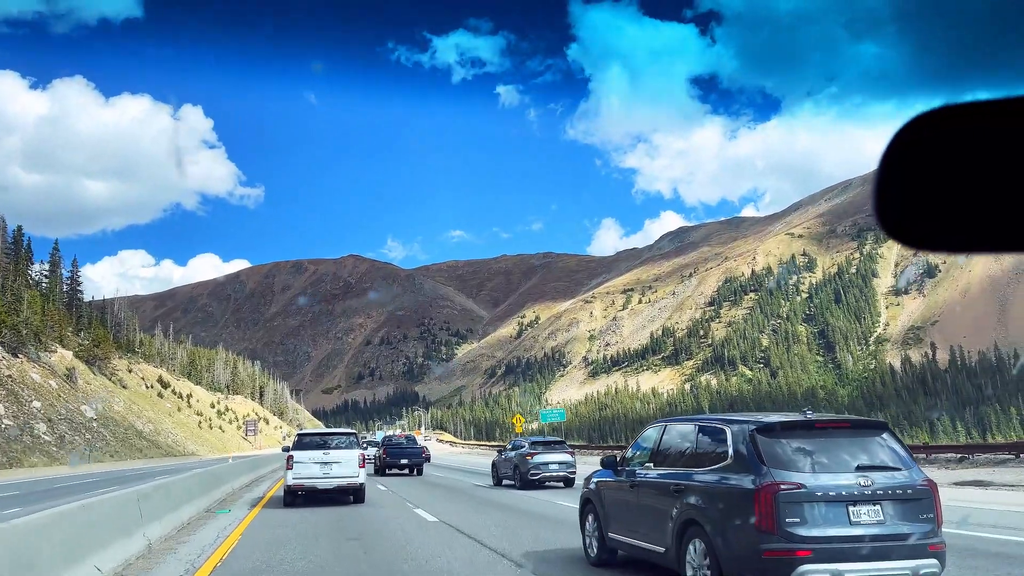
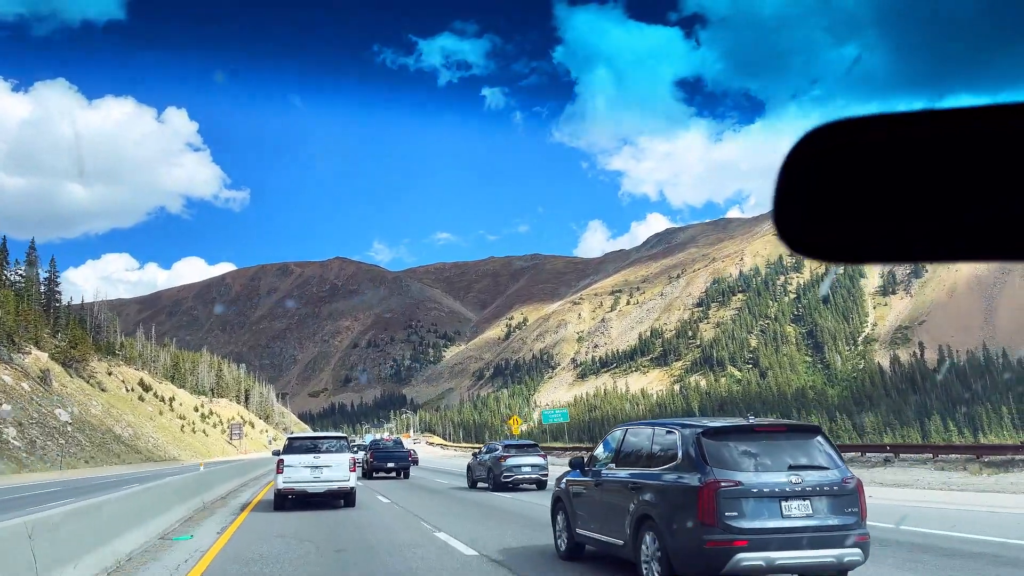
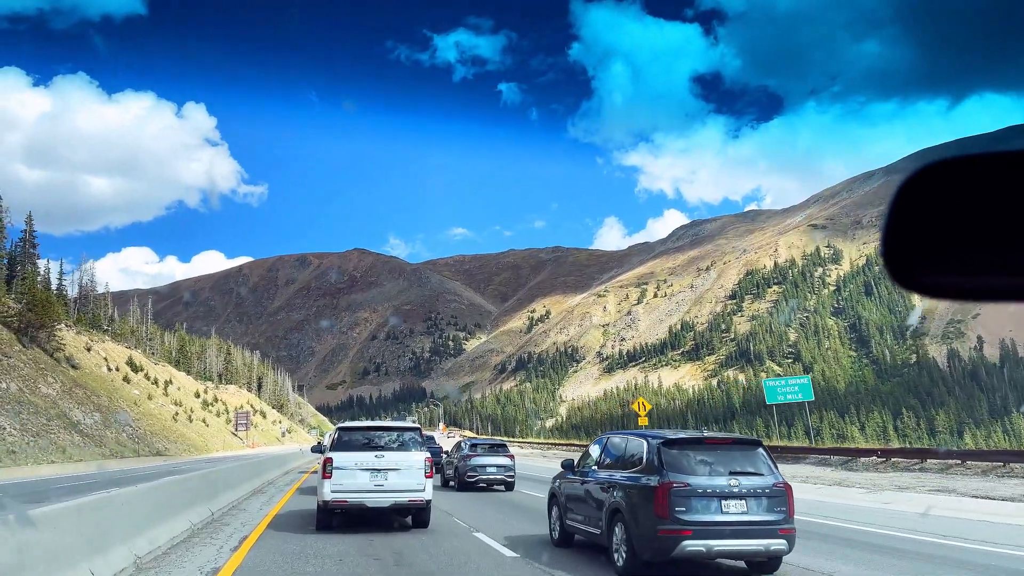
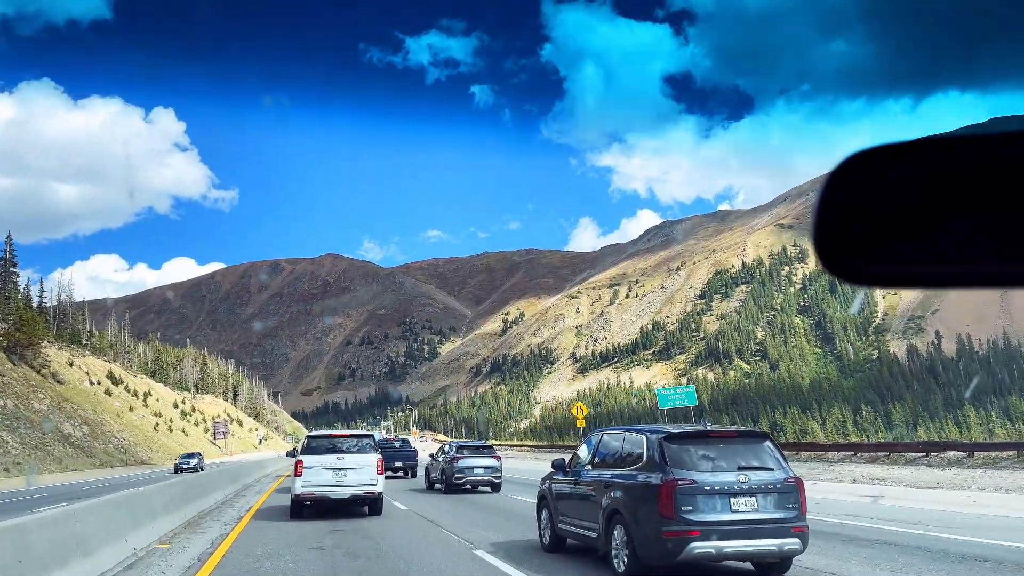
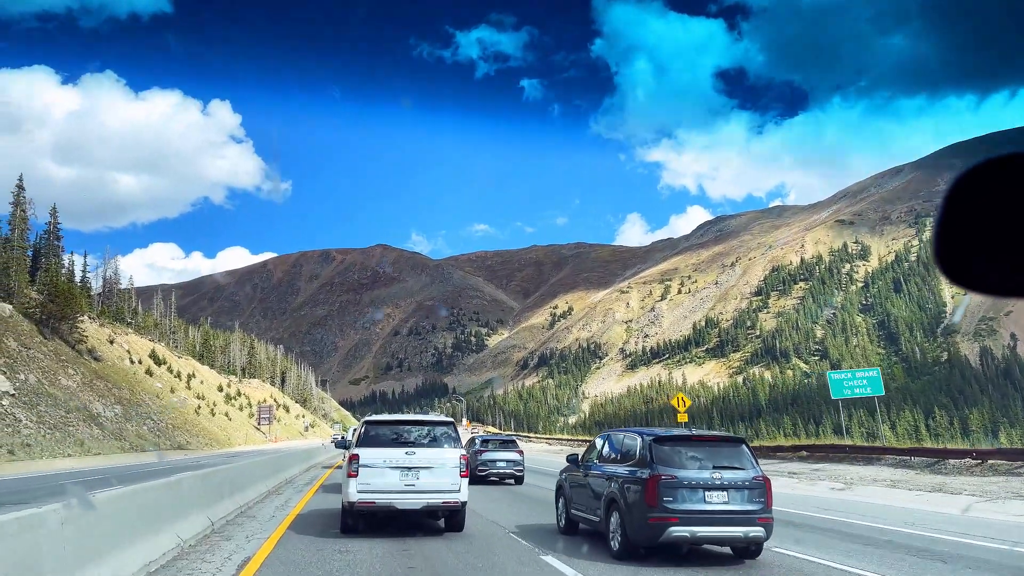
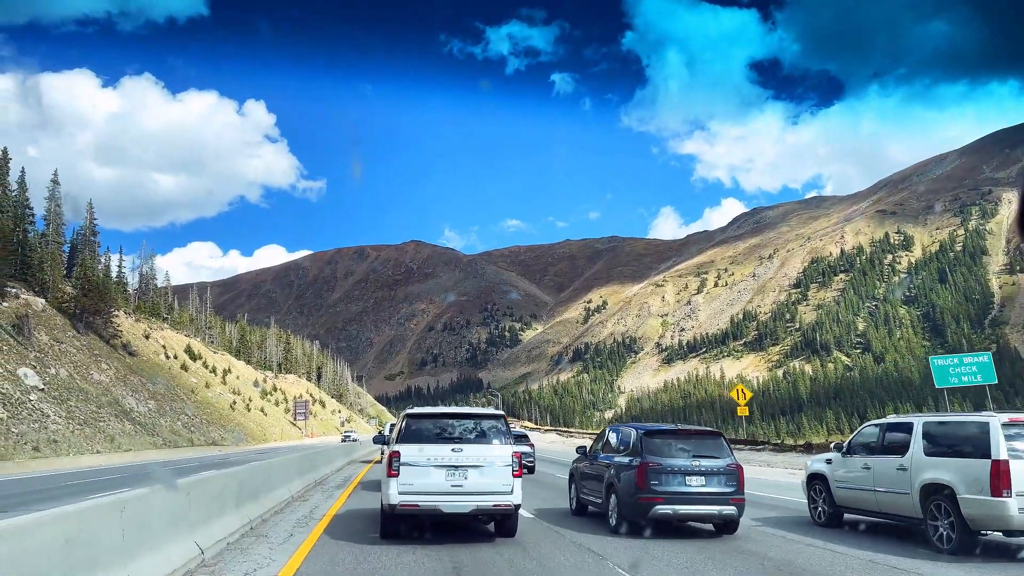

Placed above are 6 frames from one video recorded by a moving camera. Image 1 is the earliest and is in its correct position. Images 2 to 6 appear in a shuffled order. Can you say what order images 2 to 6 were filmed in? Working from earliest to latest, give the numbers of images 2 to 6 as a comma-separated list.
2, 4, 3, 5, 6
